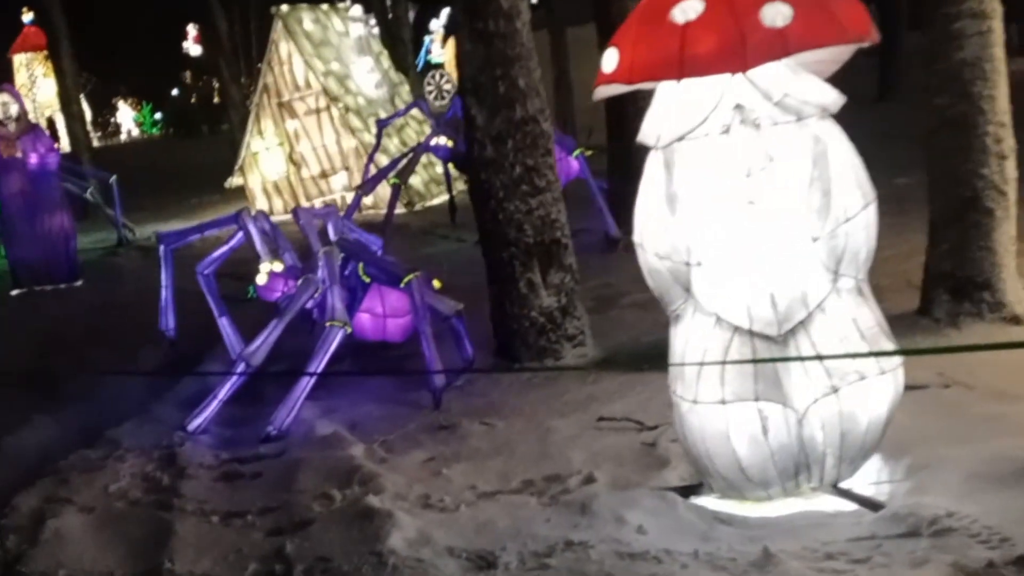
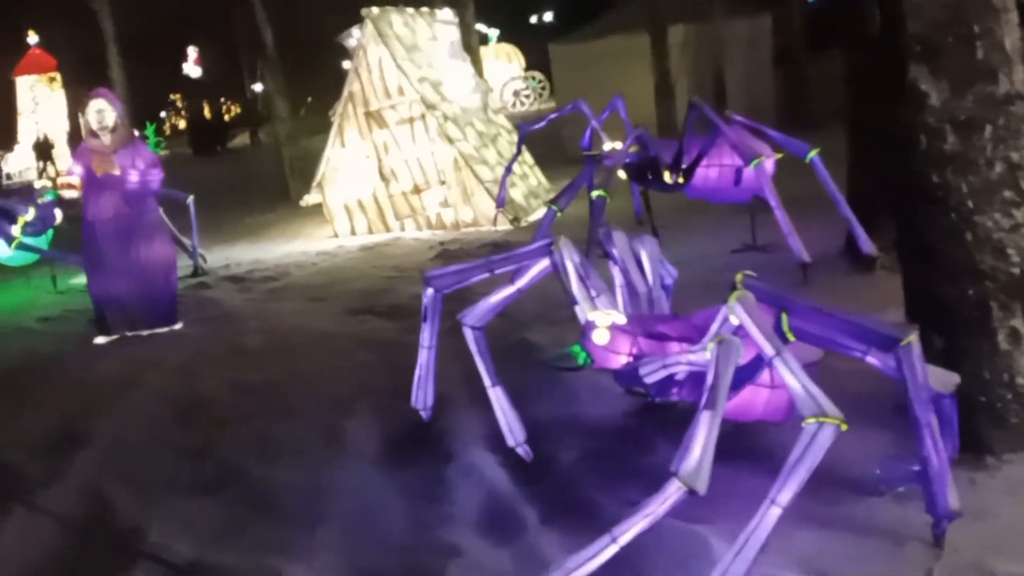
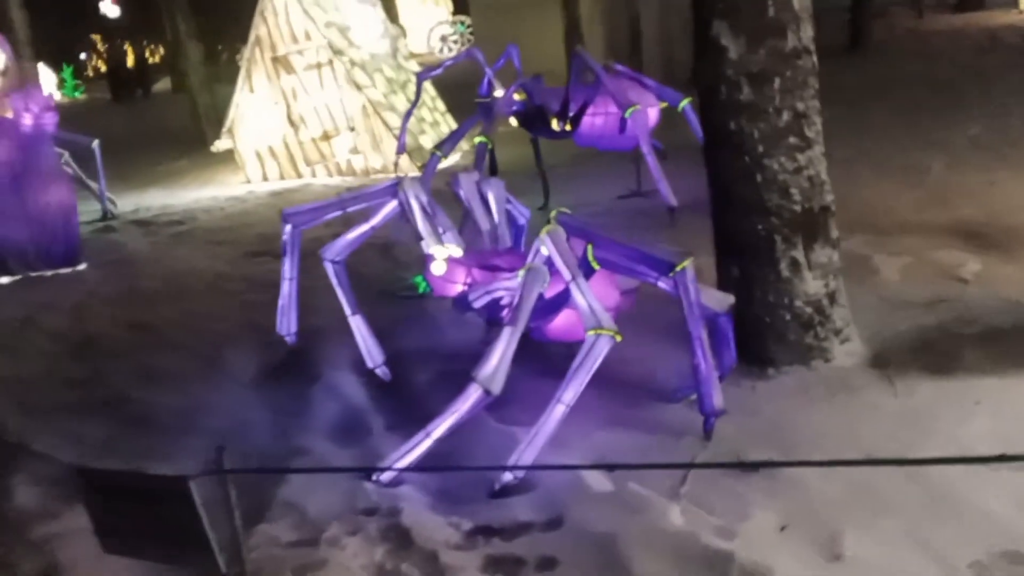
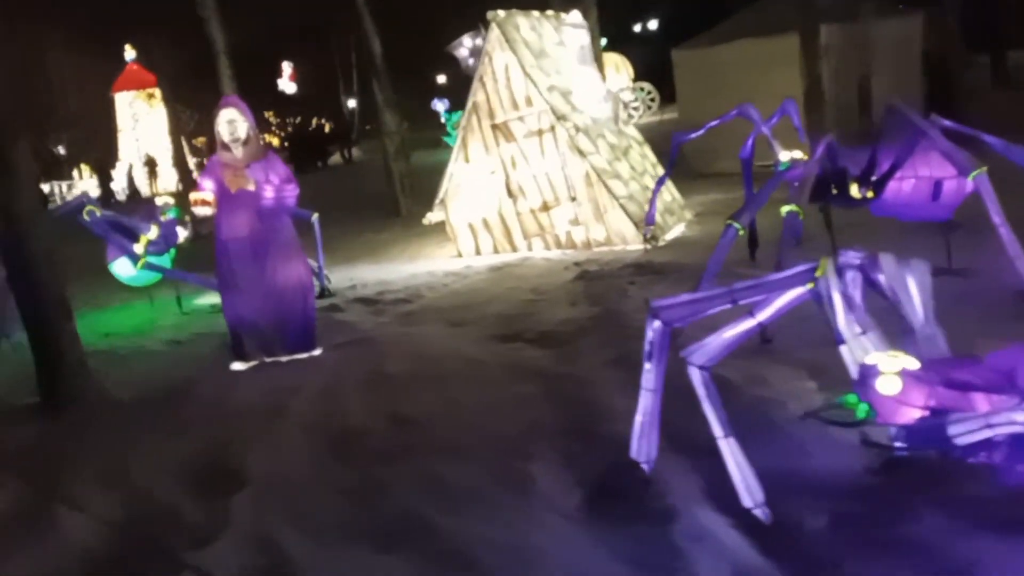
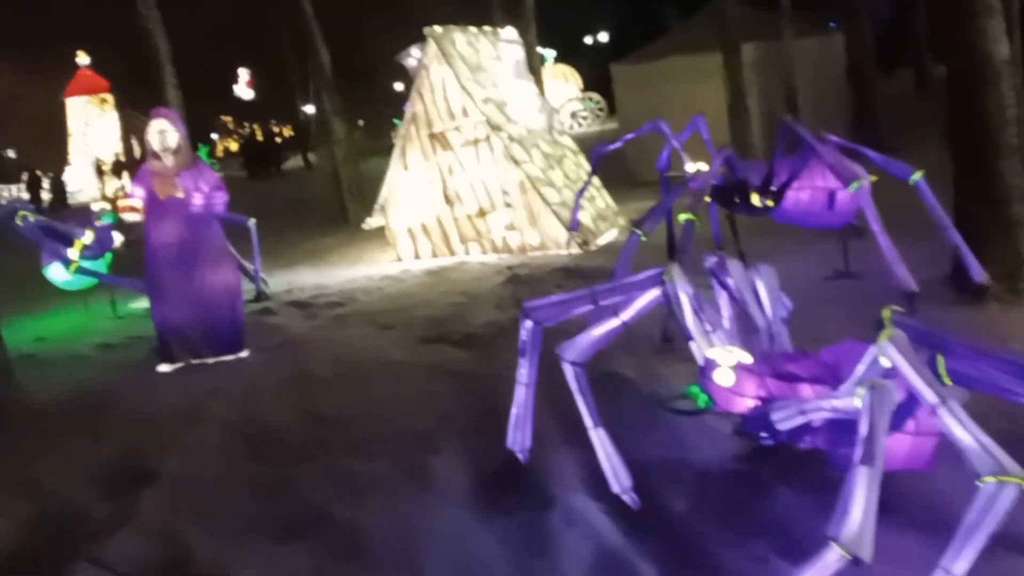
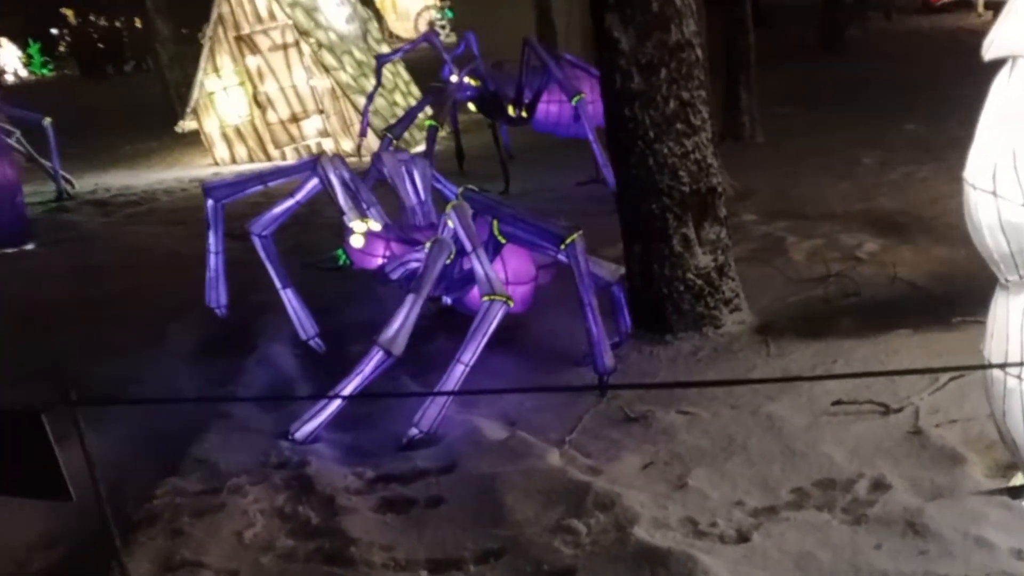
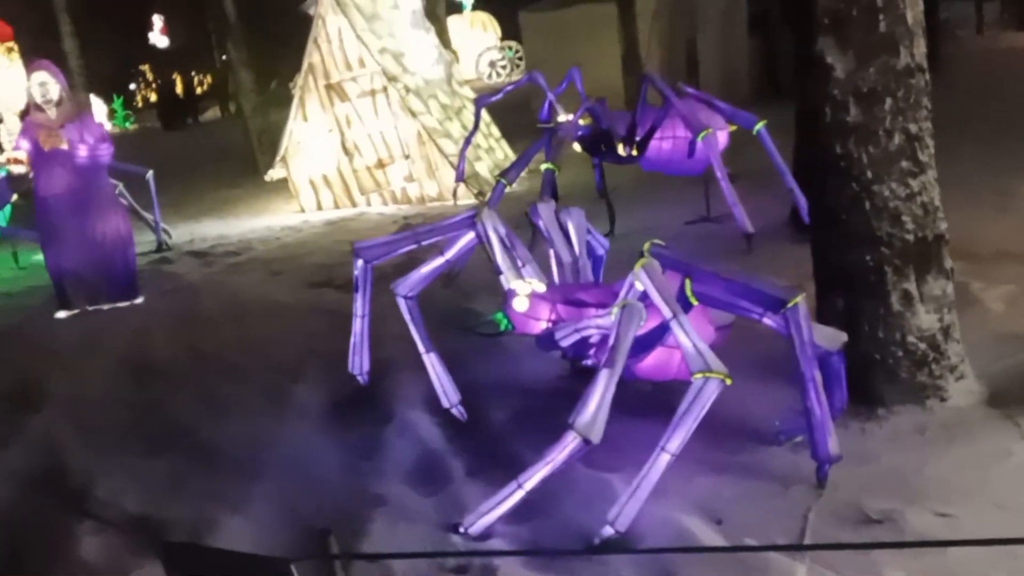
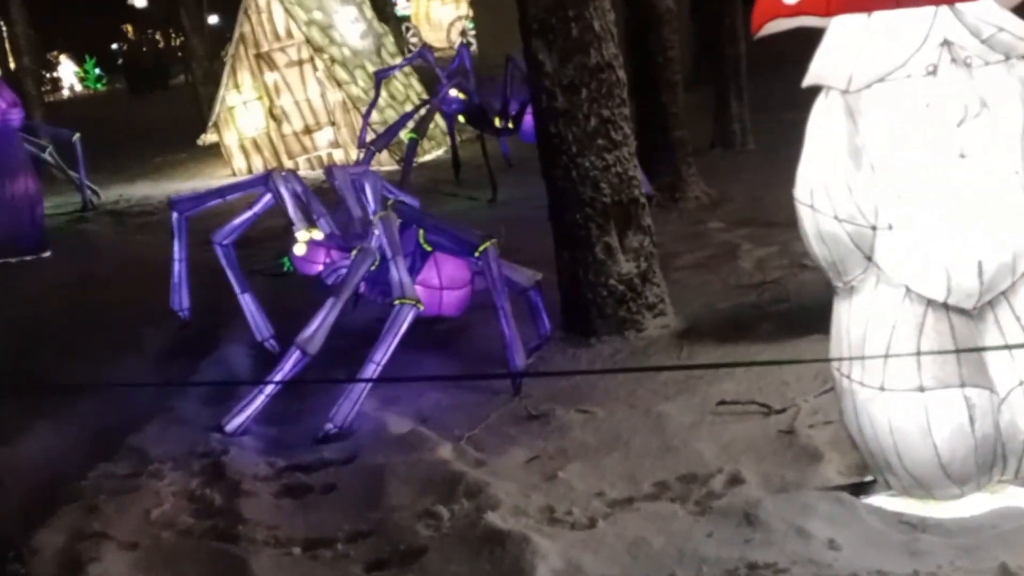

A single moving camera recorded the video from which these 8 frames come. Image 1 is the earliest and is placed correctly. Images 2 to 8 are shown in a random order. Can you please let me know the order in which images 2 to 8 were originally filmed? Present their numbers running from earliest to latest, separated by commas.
8, 6, 3, 7, 2, 5, 4
